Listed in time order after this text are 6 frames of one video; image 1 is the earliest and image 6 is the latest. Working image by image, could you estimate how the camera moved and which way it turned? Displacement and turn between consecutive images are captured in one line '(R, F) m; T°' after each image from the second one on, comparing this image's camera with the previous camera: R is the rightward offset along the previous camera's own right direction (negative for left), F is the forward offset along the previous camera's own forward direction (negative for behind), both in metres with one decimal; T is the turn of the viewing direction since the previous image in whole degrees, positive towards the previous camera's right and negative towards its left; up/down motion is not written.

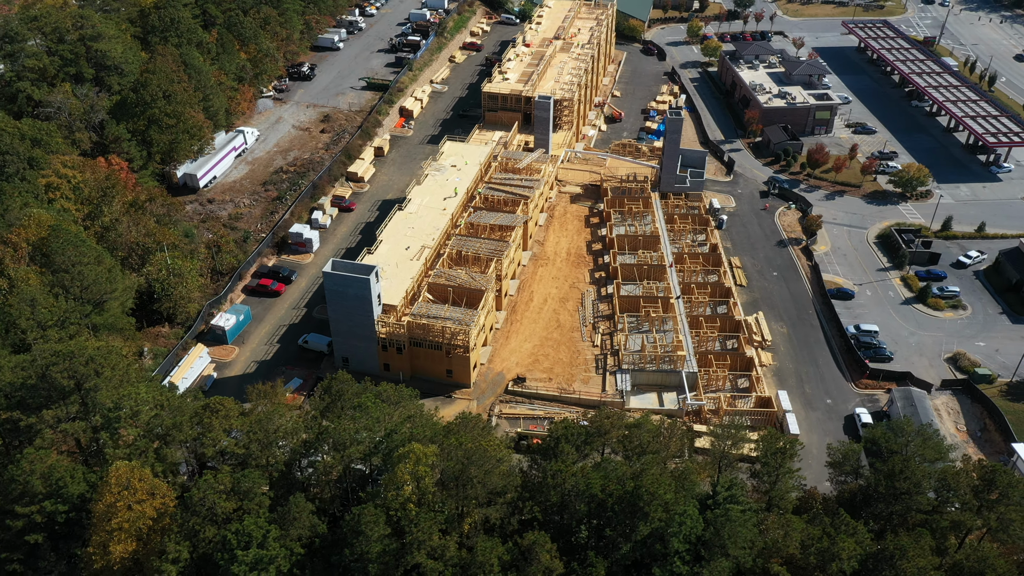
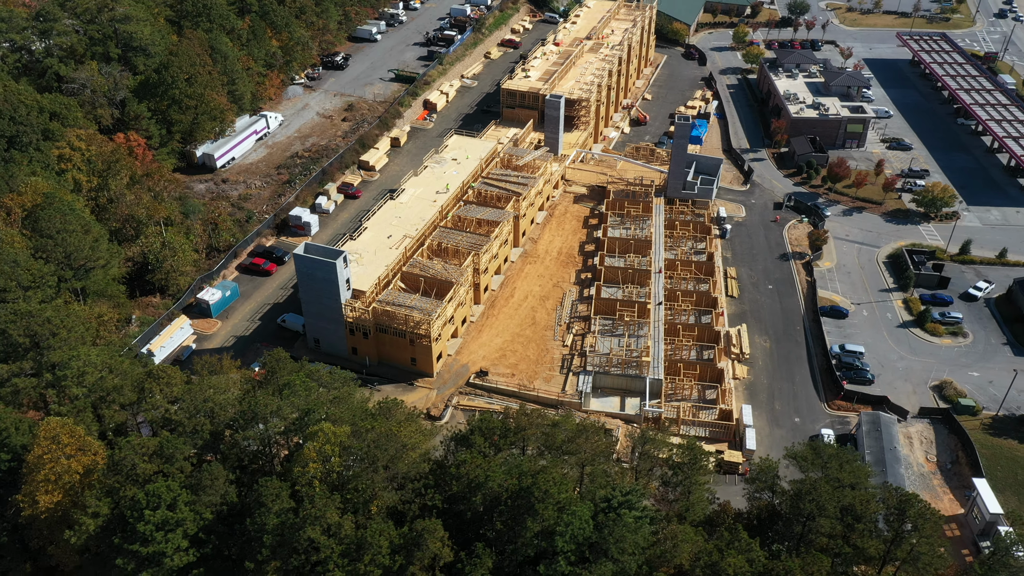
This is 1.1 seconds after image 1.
(+9.2, -0.1) m; -5°
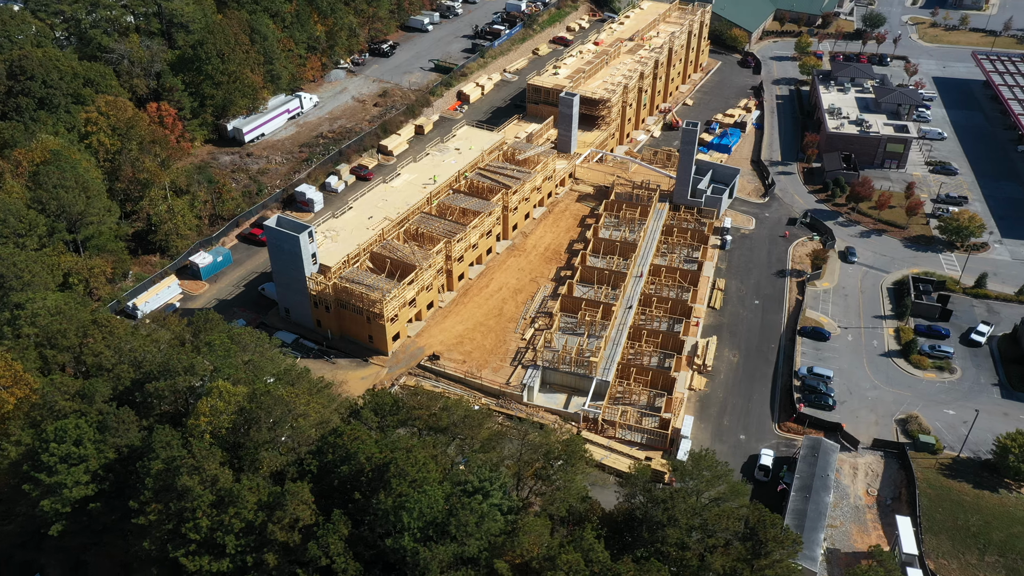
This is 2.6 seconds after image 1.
(+12.7, -0.2) m; -7°
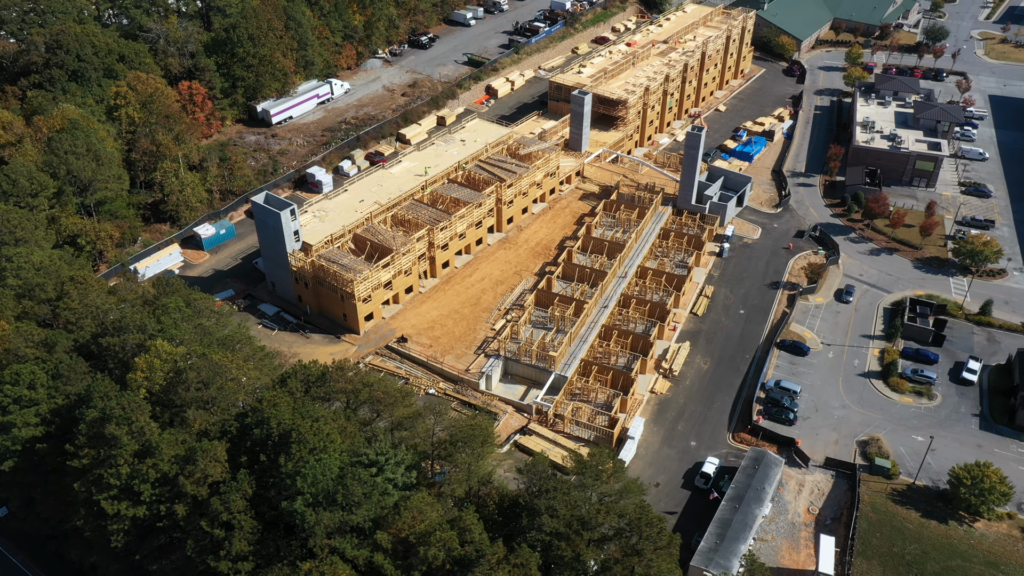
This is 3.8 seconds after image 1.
(+10.2, -0.6) m; -6°
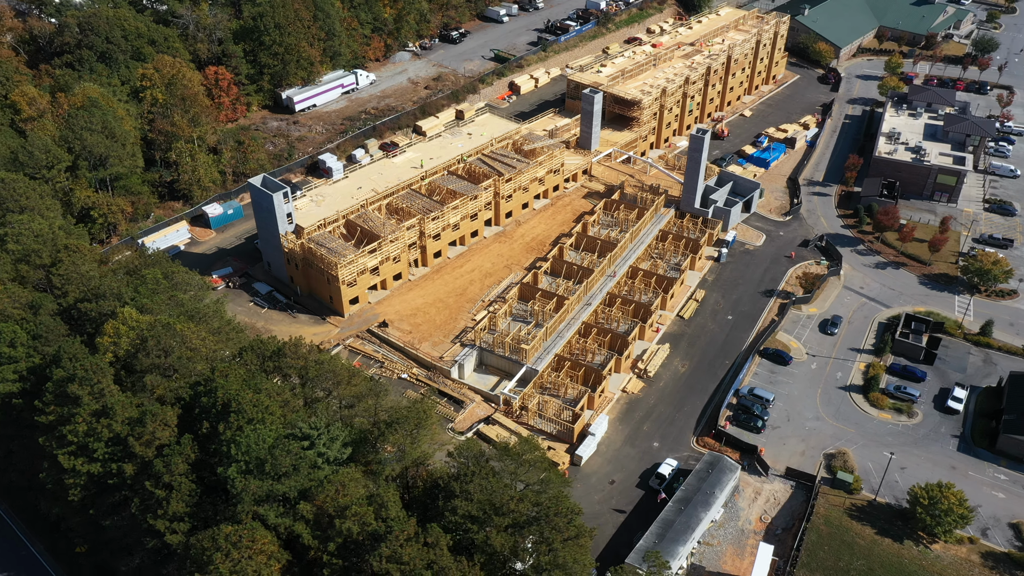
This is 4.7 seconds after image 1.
(+7.6, -0.6) m; -4°
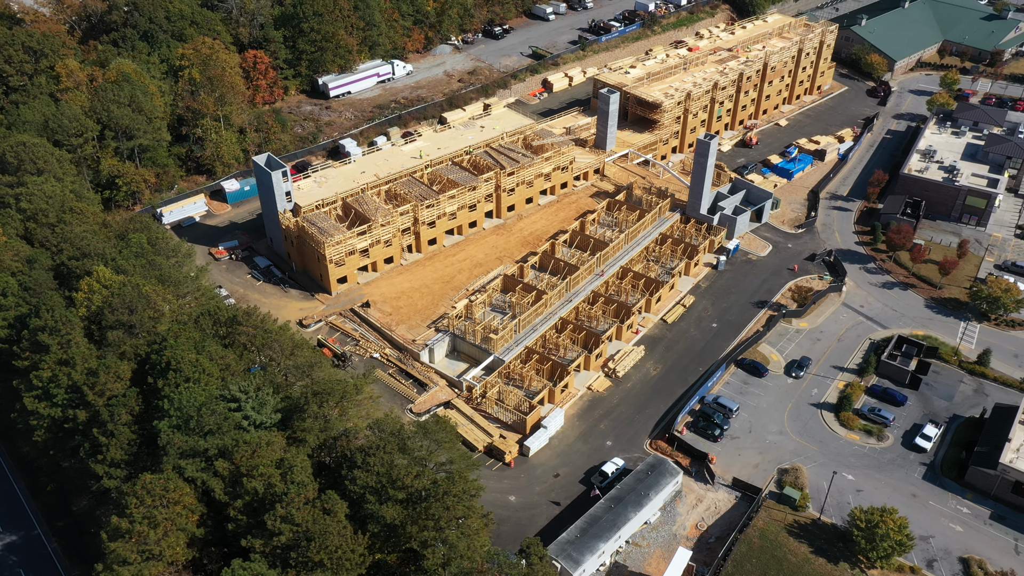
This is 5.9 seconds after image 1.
(+9.8, -0.6) m; -6°
